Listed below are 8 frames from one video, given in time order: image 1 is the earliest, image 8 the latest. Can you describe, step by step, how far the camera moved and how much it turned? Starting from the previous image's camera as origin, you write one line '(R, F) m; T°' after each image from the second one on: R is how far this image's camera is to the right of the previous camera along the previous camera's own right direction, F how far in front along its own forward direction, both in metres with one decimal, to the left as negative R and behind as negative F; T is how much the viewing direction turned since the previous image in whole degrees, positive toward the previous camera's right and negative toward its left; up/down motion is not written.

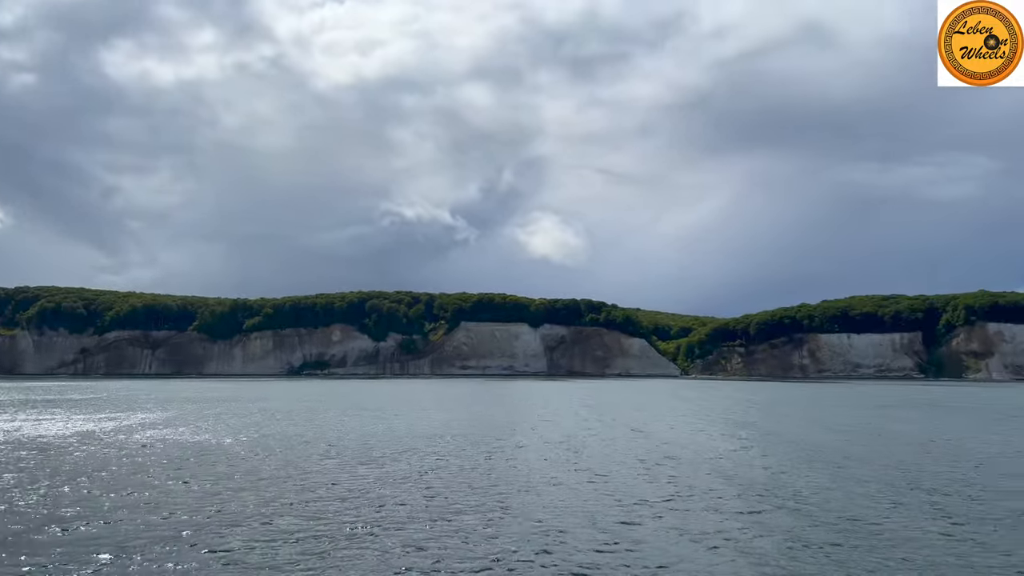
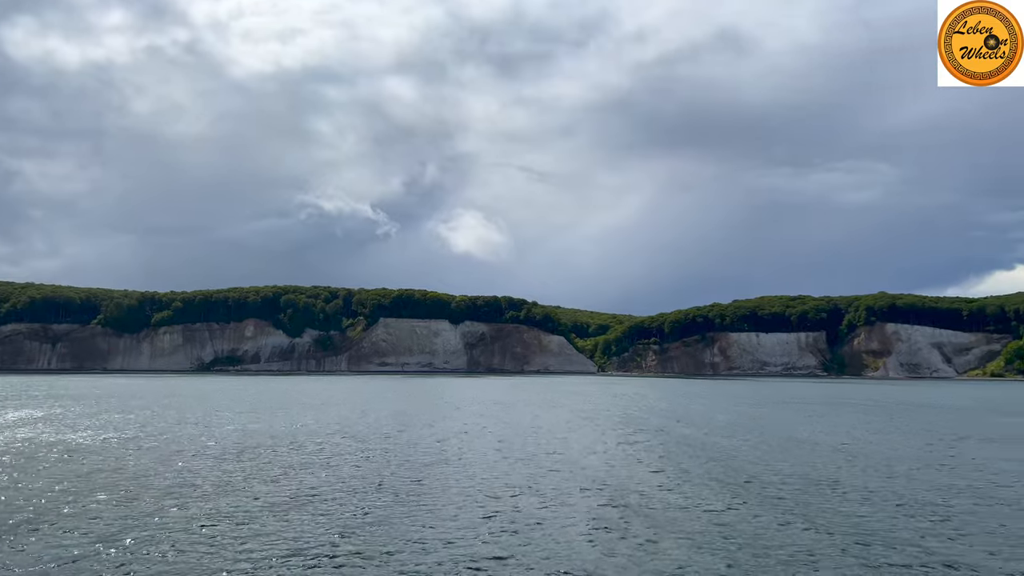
(+0.7, +0.1) m; +5°
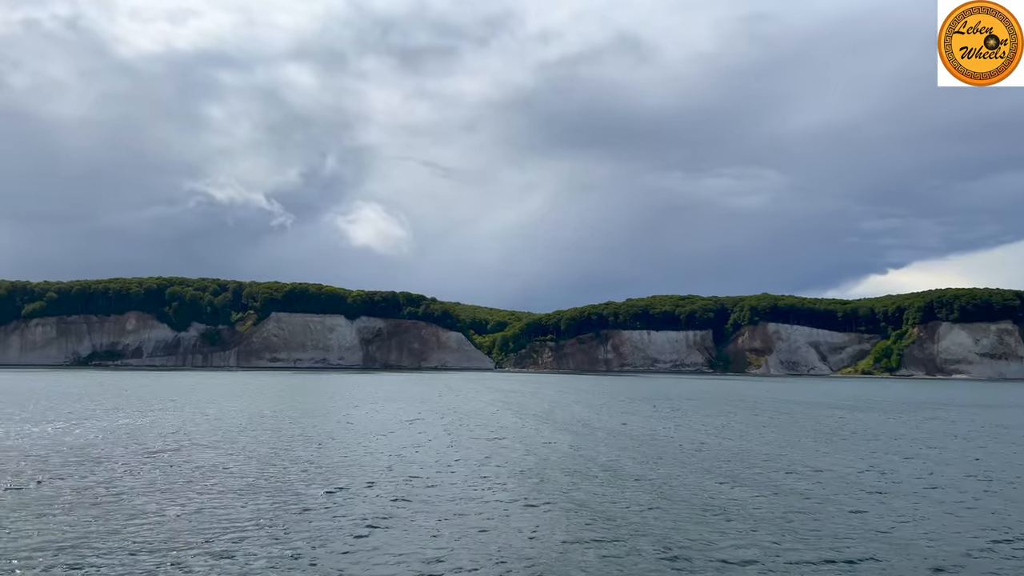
(+0.7, +0.1) m; +7°
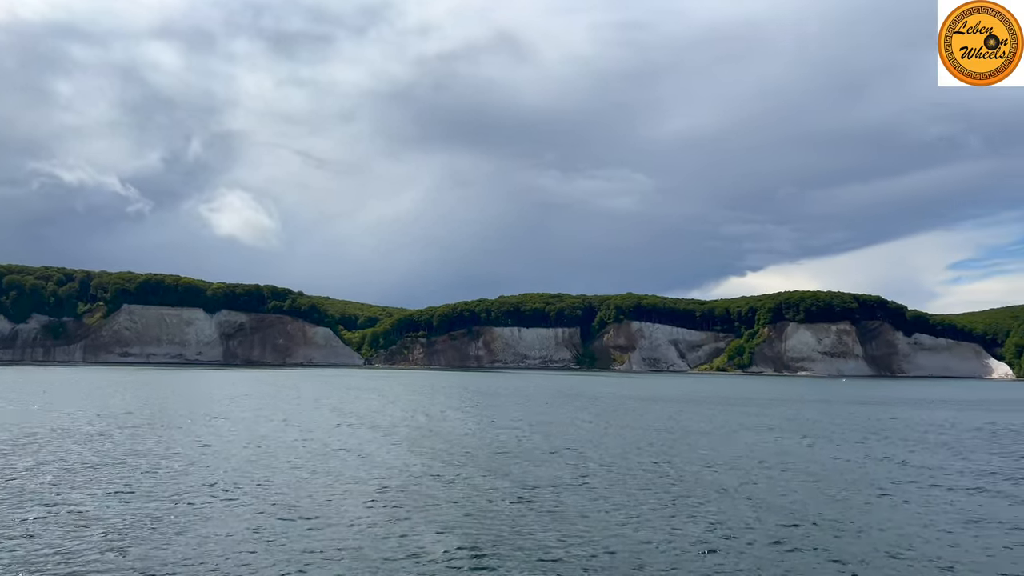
(+0.8, +0.2) m; +8°
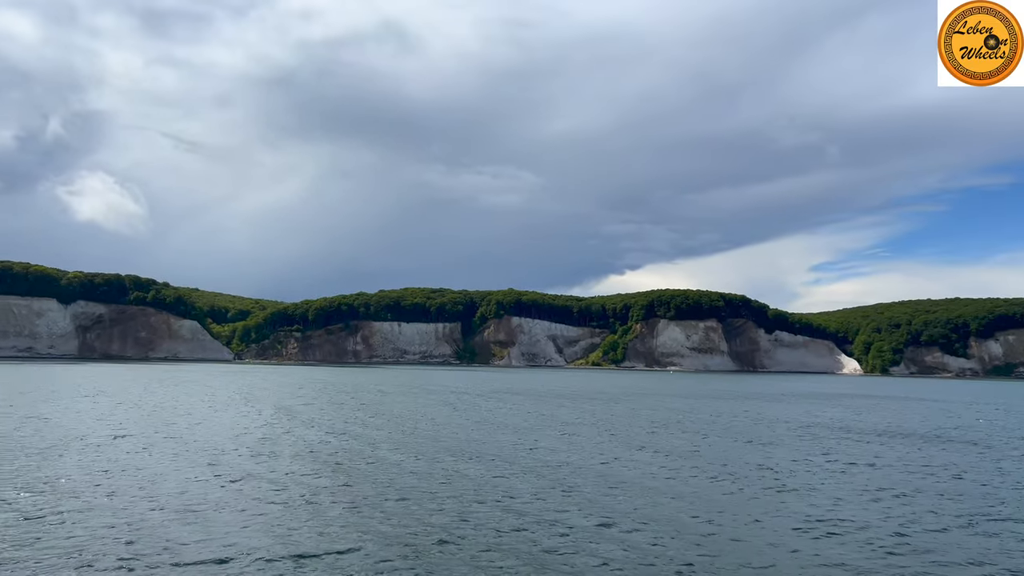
(+0.5, +0.2) m; +8°
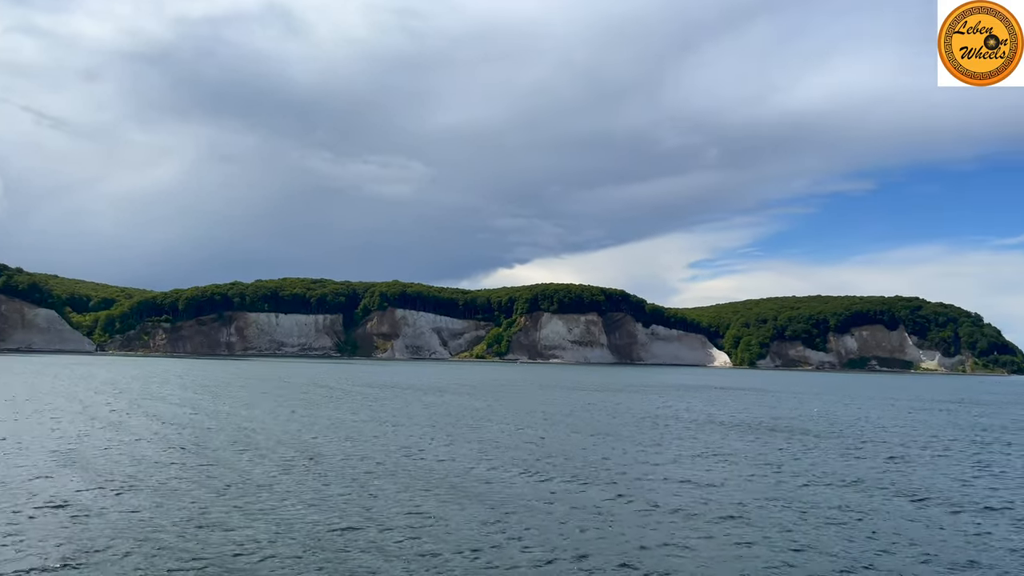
(+0.3, +0.3) m; +8°
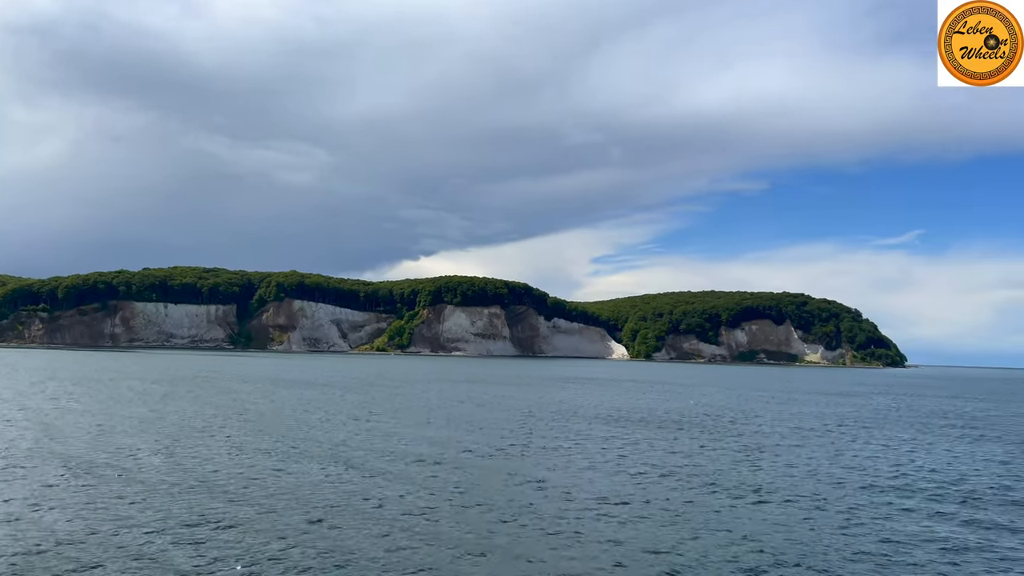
(+0.3, +0.3) m; +7°
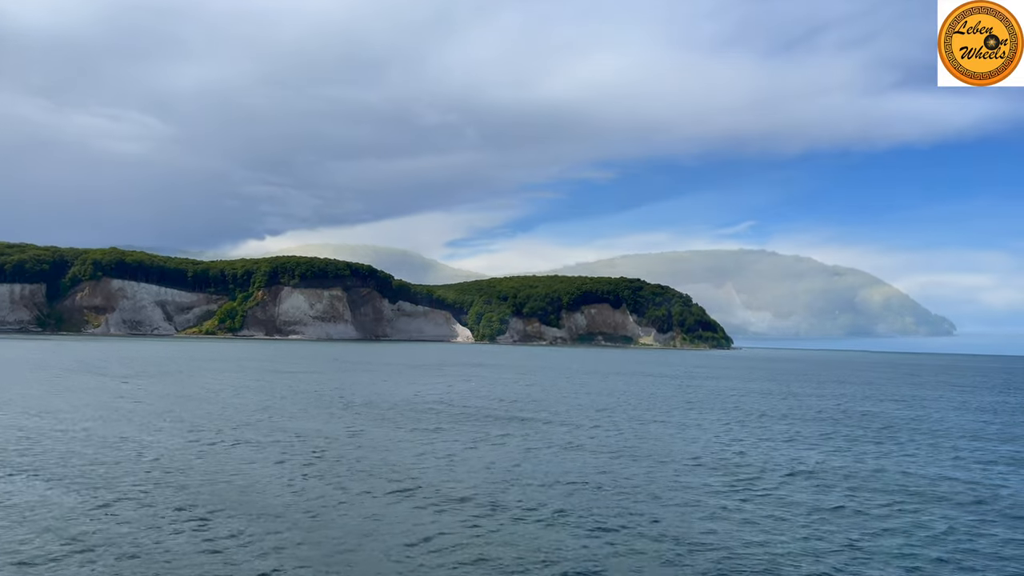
(+0.8, +0.9) m; +10°
